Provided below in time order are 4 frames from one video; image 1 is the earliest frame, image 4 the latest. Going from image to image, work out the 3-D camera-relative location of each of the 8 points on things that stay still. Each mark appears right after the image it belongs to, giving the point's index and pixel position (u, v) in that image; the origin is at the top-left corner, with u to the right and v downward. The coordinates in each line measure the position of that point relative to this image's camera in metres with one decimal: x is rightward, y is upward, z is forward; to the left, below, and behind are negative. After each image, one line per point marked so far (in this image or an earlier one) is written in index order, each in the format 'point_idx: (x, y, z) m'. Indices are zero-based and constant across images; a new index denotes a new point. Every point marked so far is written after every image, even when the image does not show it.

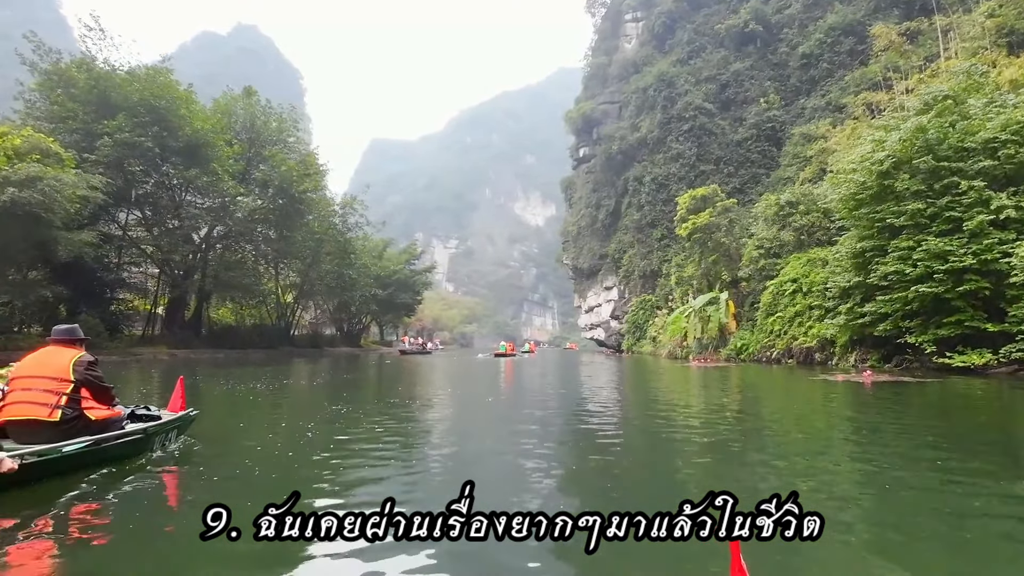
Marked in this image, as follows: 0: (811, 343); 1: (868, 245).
0: (+8.8, -1.6, +19.0) m
1: (+8.3, +1.0, +15.0) m
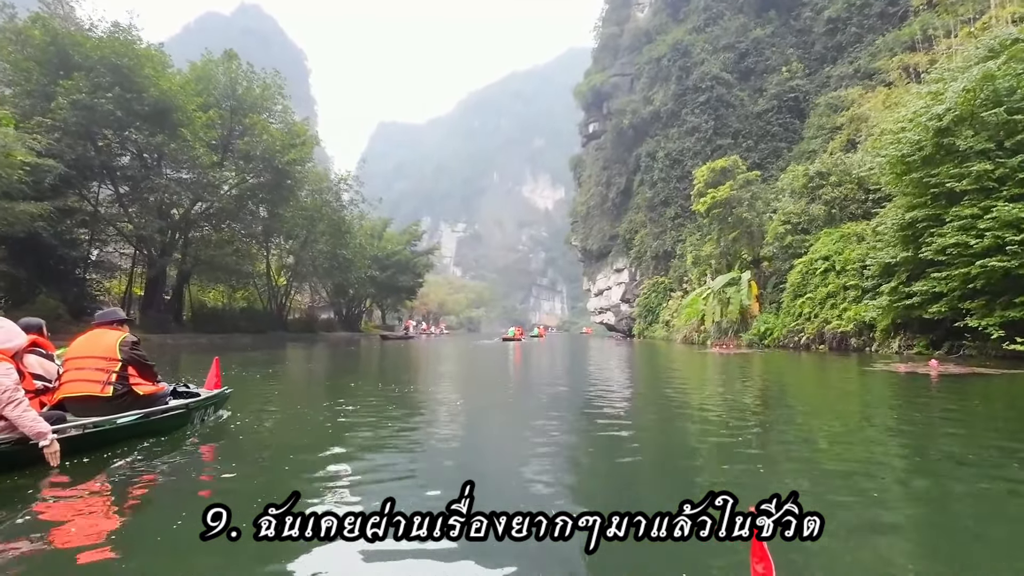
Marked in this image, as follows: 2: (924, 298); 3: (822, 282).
0: (+8.9, -1.1, +17.1) m
1: (+8.3, +1.5, +13.1) m
2: (+8.8, -0.2, +13.7) m
3: (+9.1, +0.2, +18.8) m
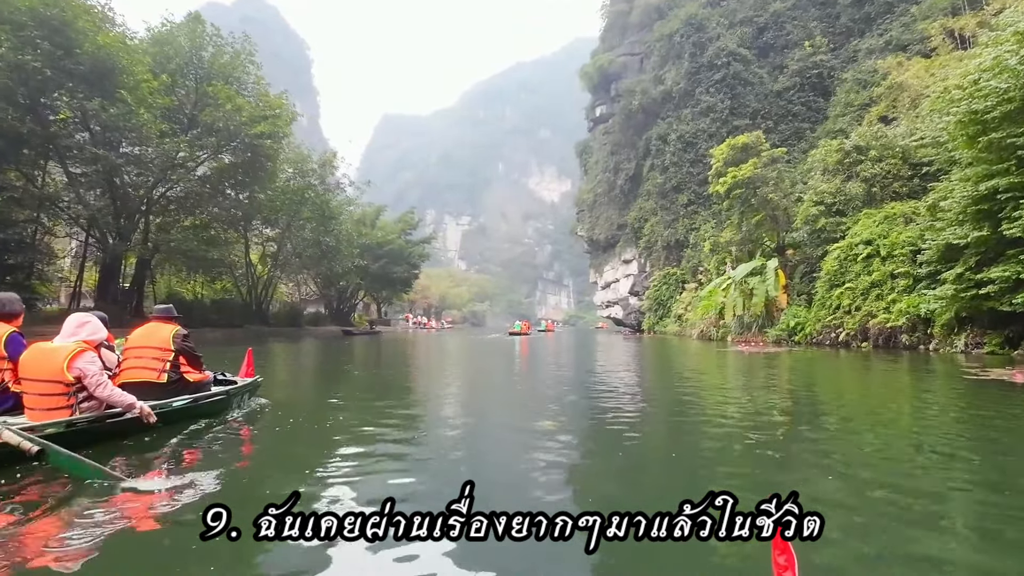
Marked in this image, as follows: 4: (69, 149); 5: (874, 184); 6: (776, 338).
0: (+8.7, -0.8, +14.7) m
1: (+8.1, +1.7, +10.7) m
2: (+8.6, 0.0, +11.3) m
3: (+8.9, +0.4, +16.4) m
4: (-13.0, +4.1, +18.9) m
5: (+10.1, +2.9, +18.0) m
6: (+8.0, -1.5, +19.7) m
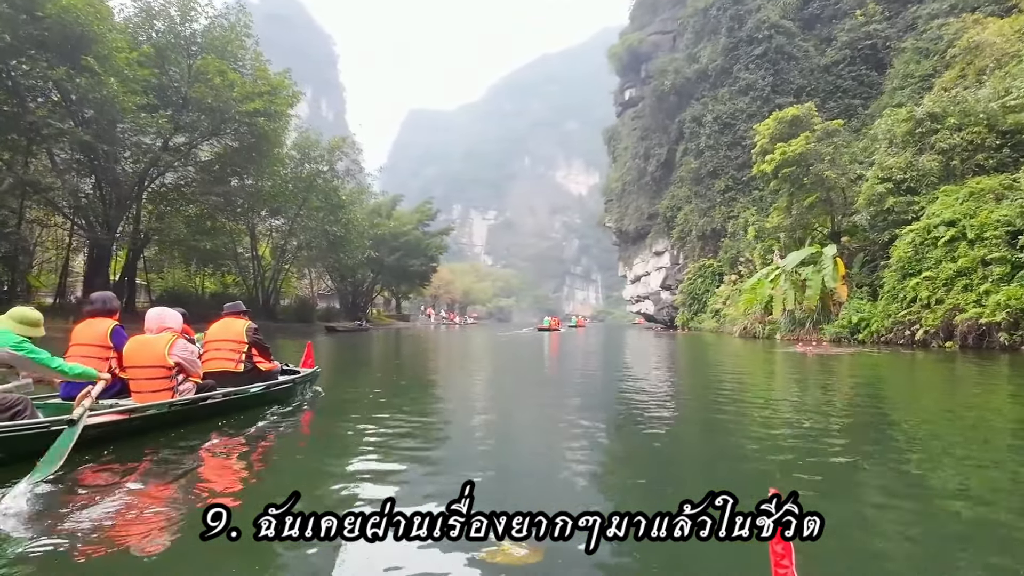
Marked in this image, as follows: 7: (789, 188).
0: (+9.0, -0.6, +12.3) m
1: (+8.2, +1.9, +8.3) m
2: (+8.8, +0.2, +8.9) m
3: (+9.3, +0.7, +13.9) m
4: (-12.5, +4.3, +17.4) m
5: (+10.5, +3.1, +15.5) m
6: (+8.5, -1.3, +17.3) m
7: (+8.5, +3.0, +20.0) m
